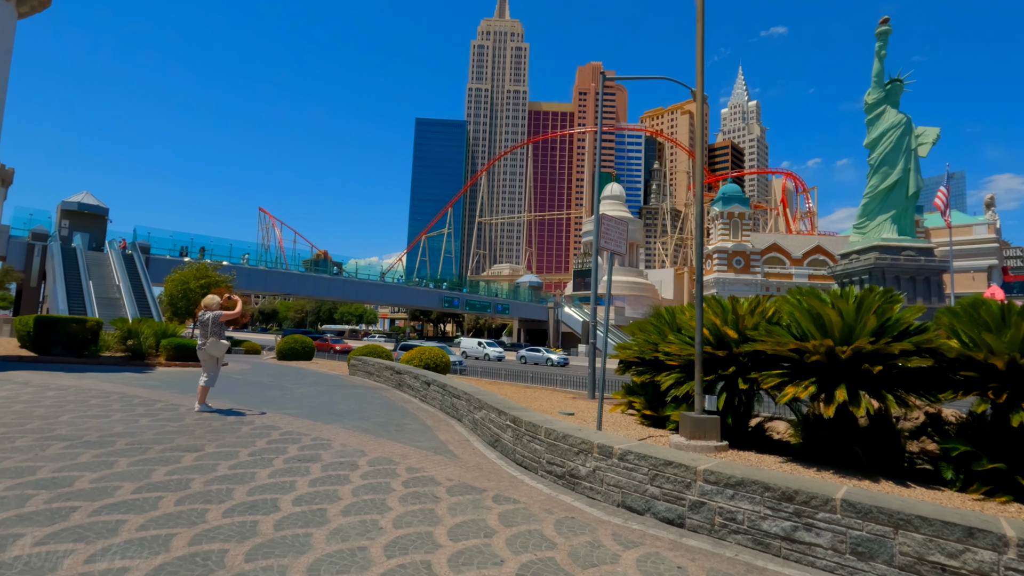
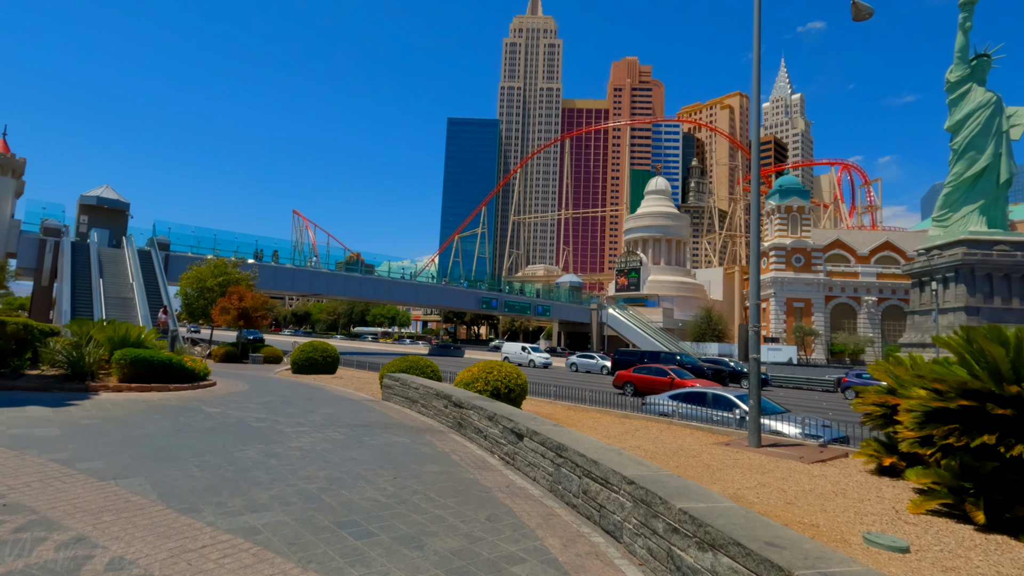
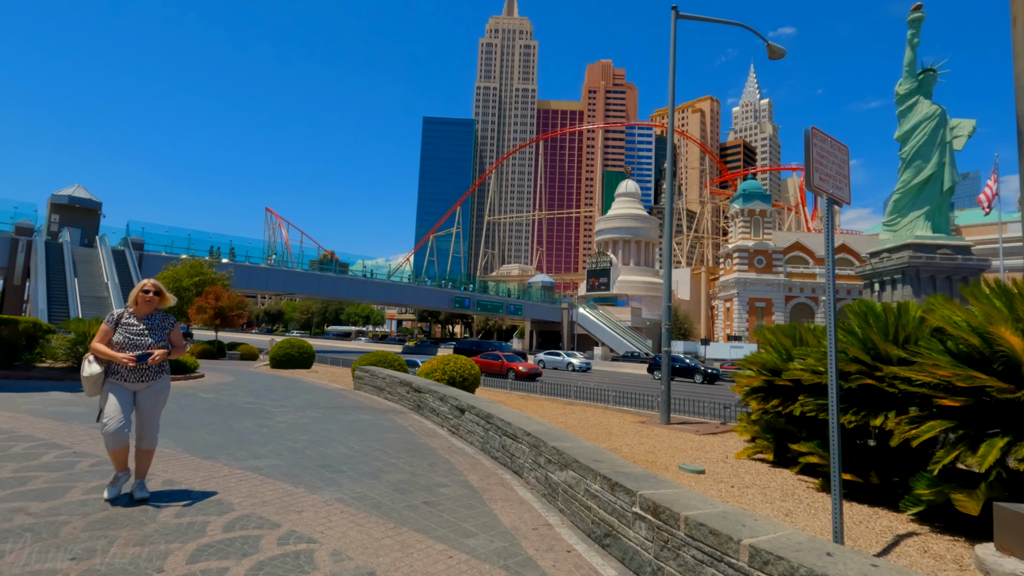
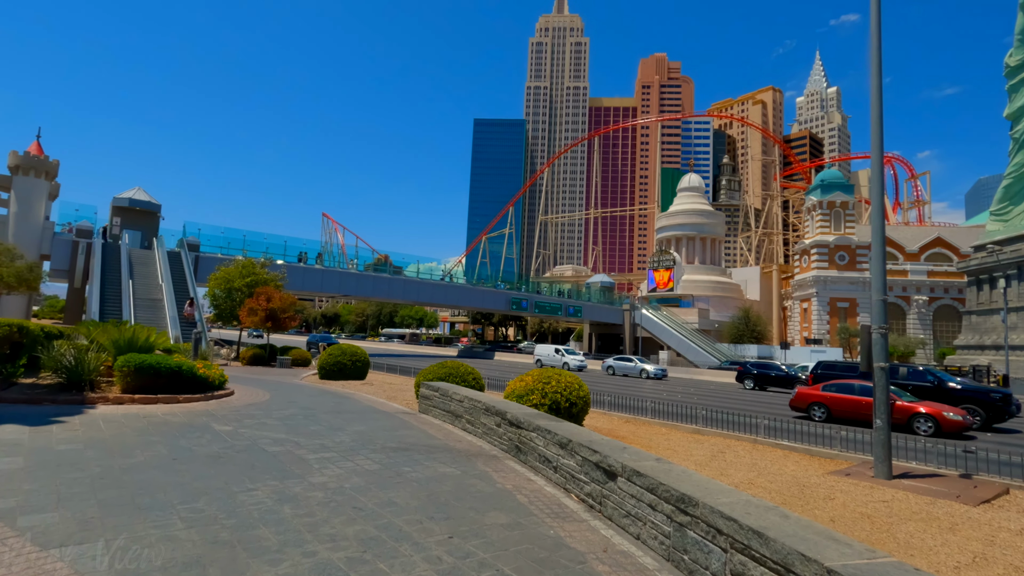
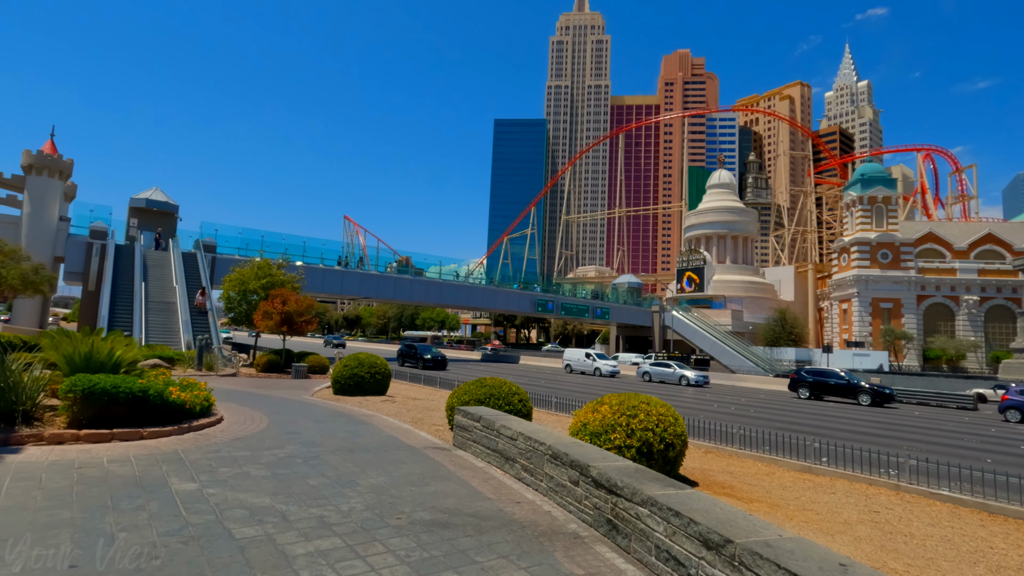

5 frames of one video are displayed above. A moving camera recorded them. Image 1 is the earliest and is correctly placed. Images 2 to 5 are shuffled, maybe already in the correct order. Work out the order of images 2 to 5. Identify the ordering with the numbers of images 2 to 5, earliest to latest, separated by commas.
3, 2, 4, 5
